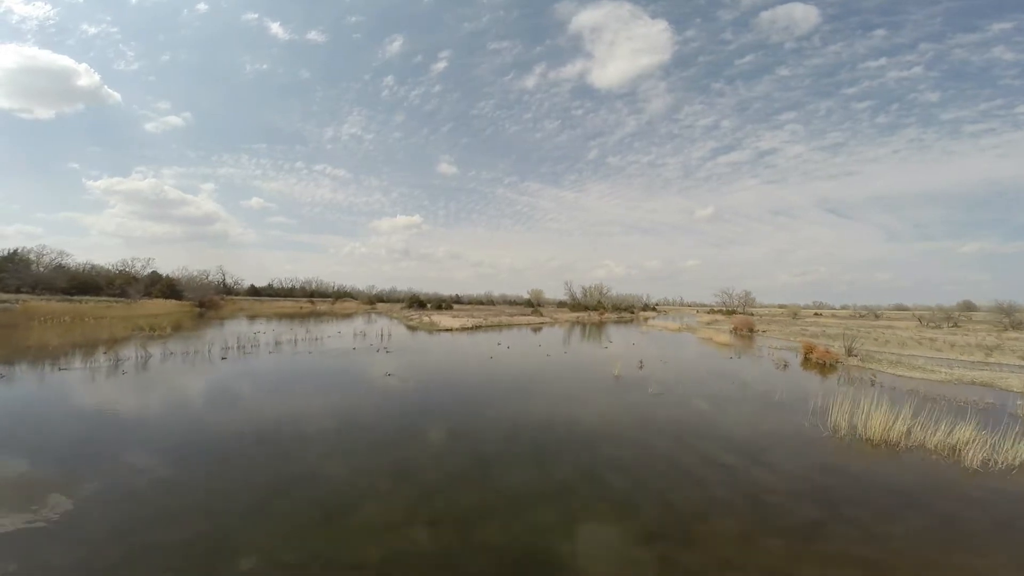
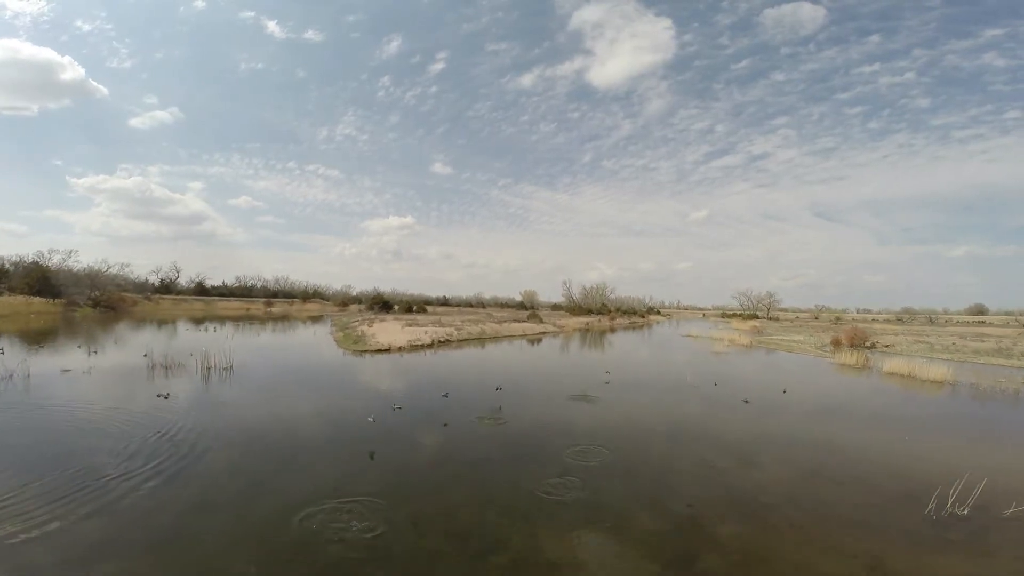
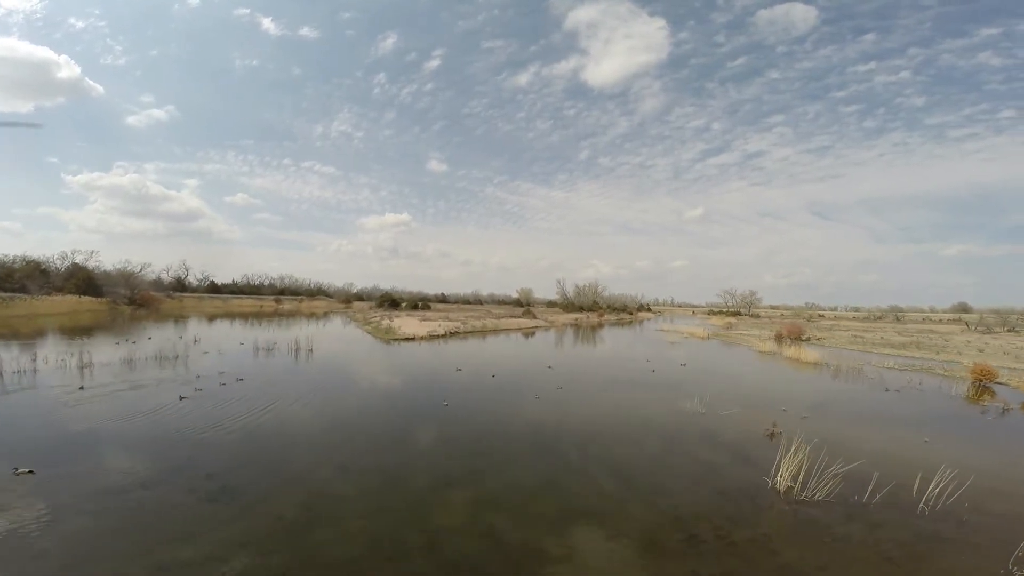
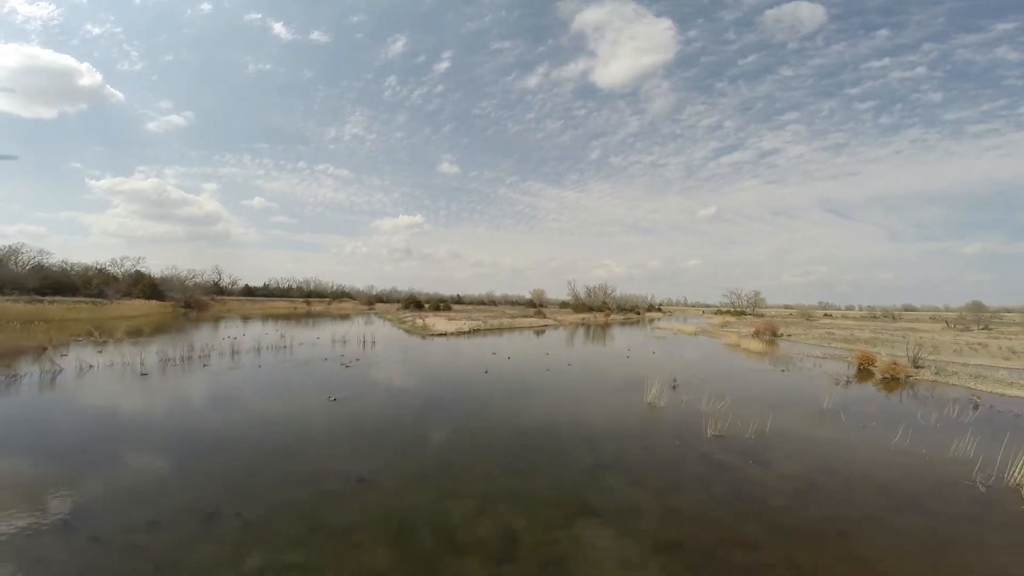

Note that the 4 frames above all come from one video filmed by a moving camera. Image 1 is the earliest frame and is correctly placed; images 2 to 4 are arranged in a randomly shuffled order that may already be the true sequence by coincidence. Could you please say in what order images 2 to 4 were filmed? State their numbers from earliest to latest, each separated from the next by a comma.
4, 3, 2
